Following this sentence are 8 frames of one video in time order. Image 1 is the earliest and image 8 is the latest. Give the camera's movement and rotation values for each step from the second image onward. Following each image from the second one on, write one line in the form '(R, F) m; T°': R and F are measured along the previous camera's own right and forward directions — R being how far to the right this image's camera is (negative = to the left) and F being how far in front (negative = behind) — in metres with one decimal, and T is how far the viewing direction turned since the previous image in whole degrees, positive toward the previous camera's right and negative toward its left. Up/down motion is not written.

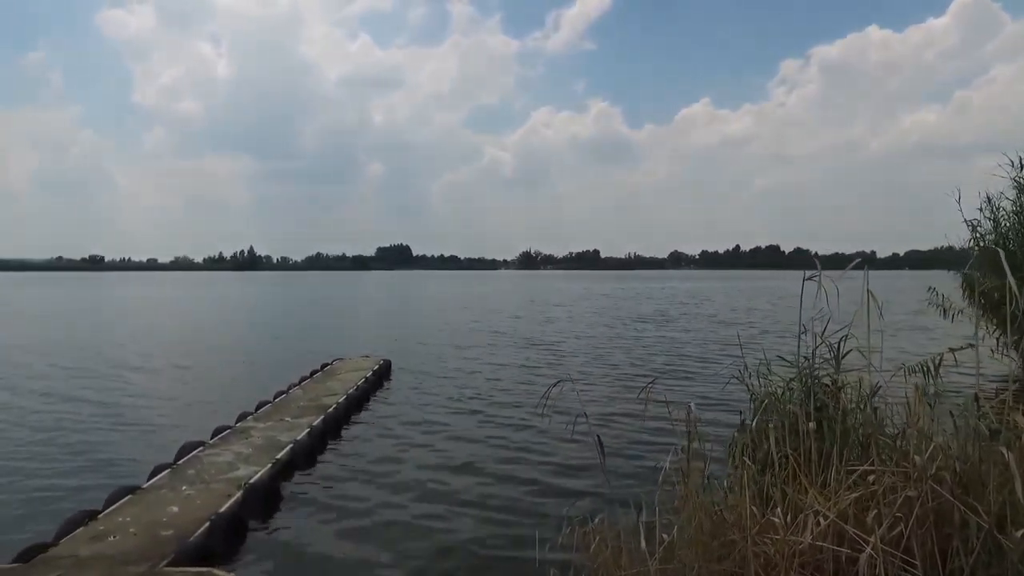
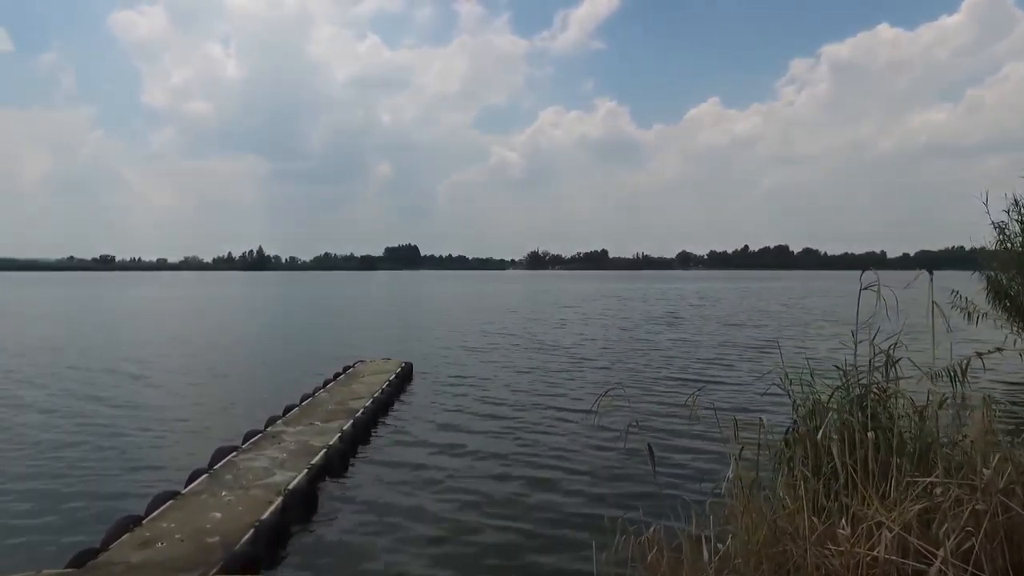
(-0.5, 0.0) m; -1°
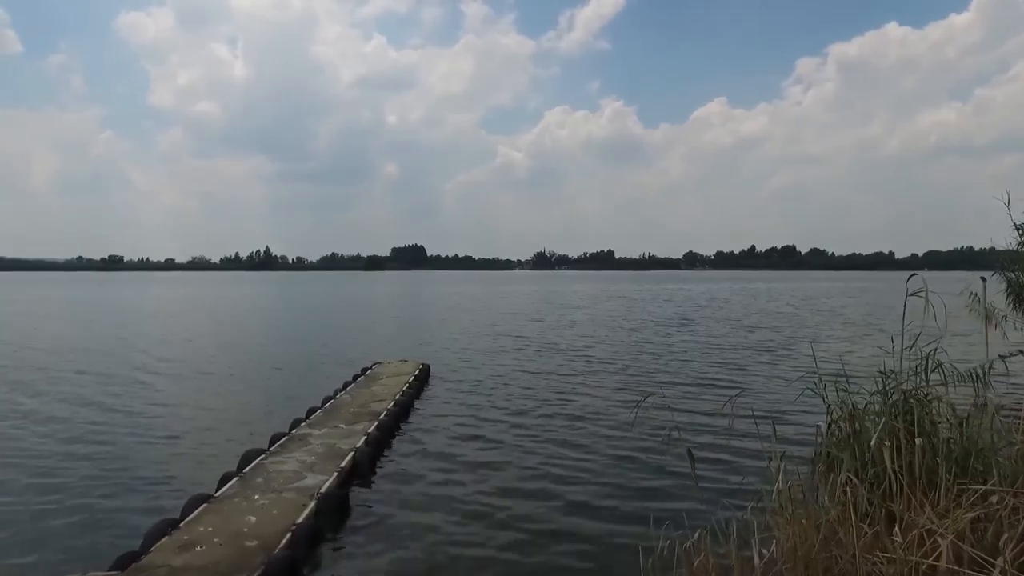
(-0.4, 0.0) m; -1°
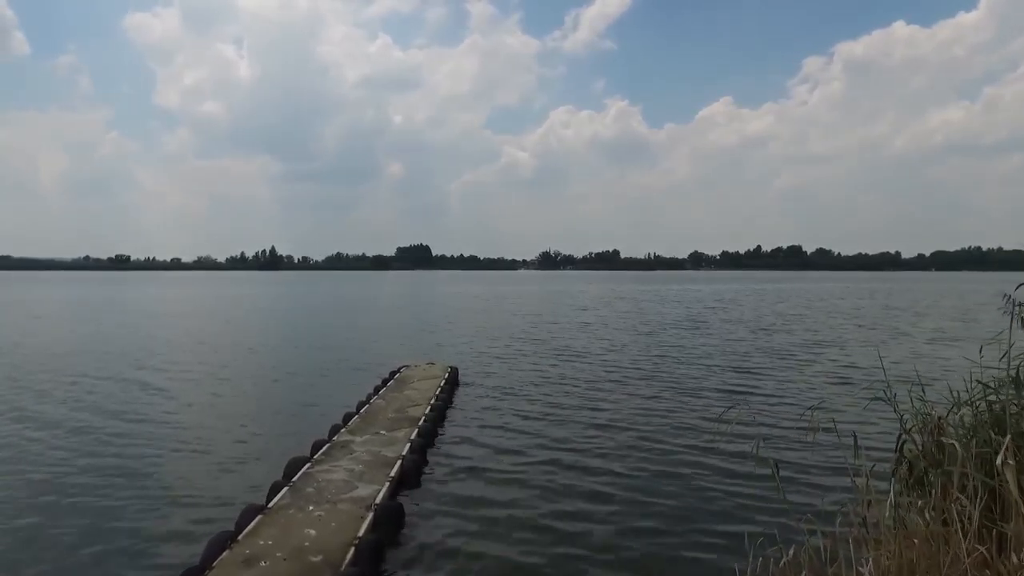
(-0.8, +0.2) m; 0°
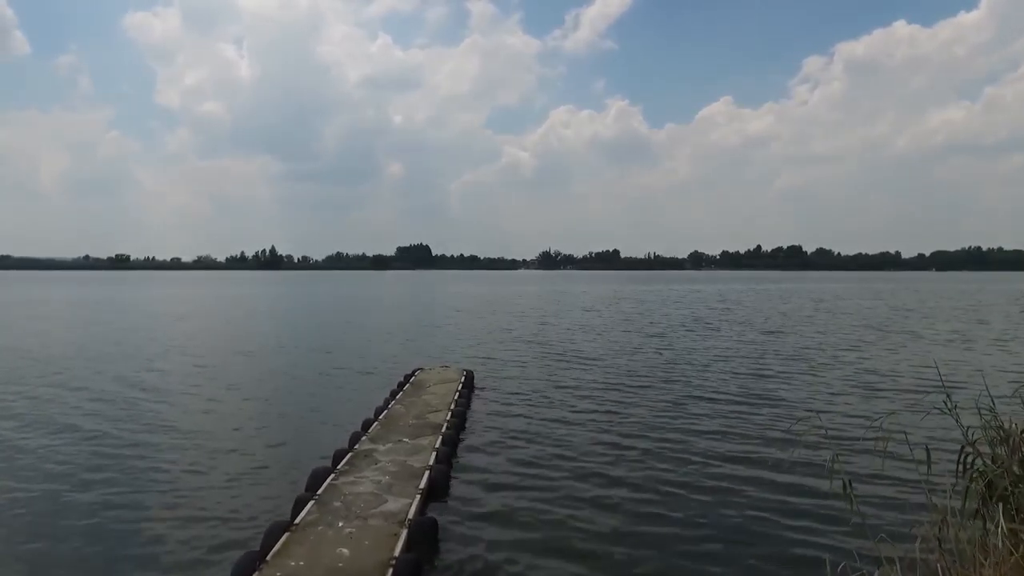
(-0.5, +0.5) m; 0°
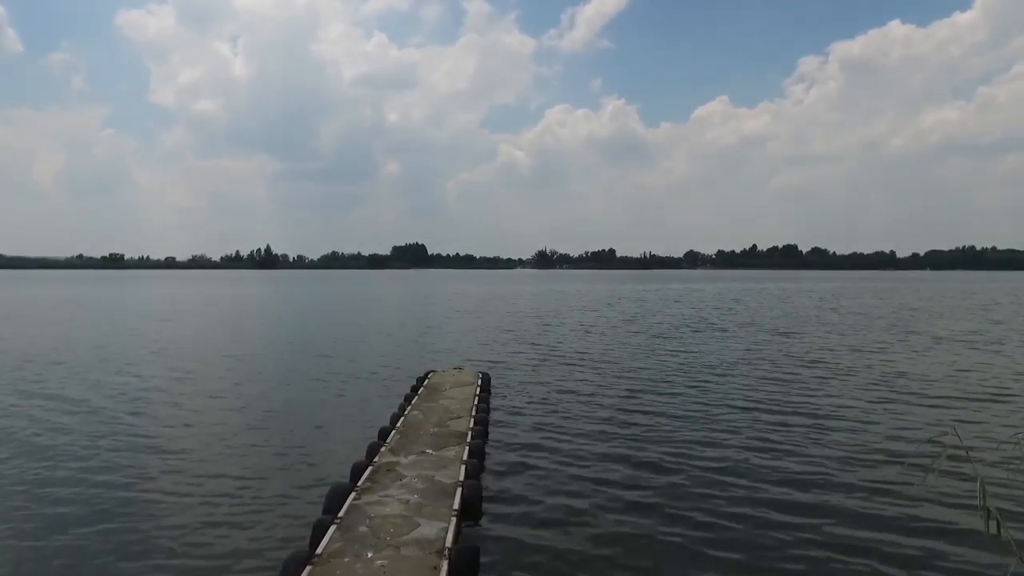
(-0.7, +1.0) m; 0°
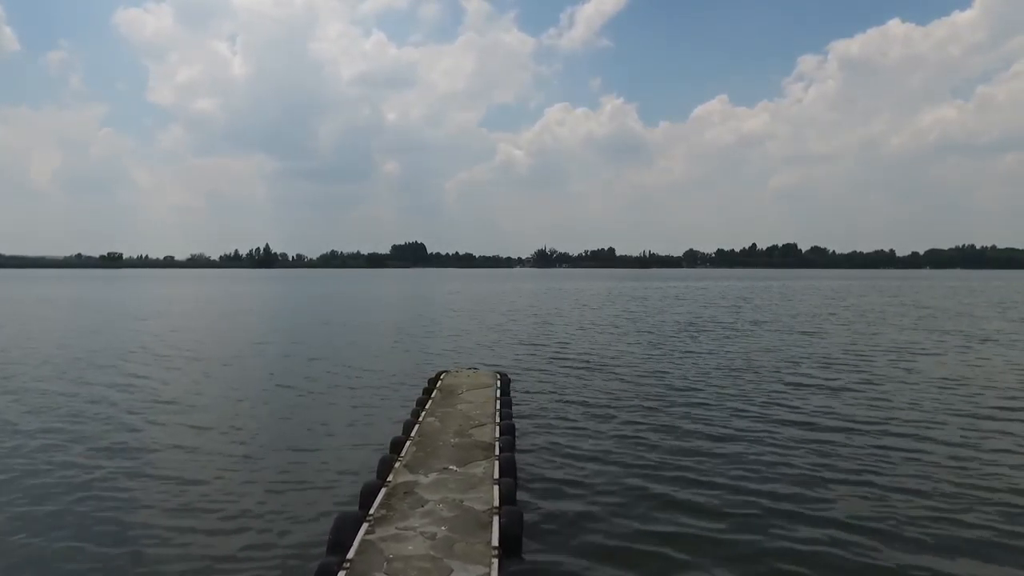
(-0.6, +1.7) m; 0°
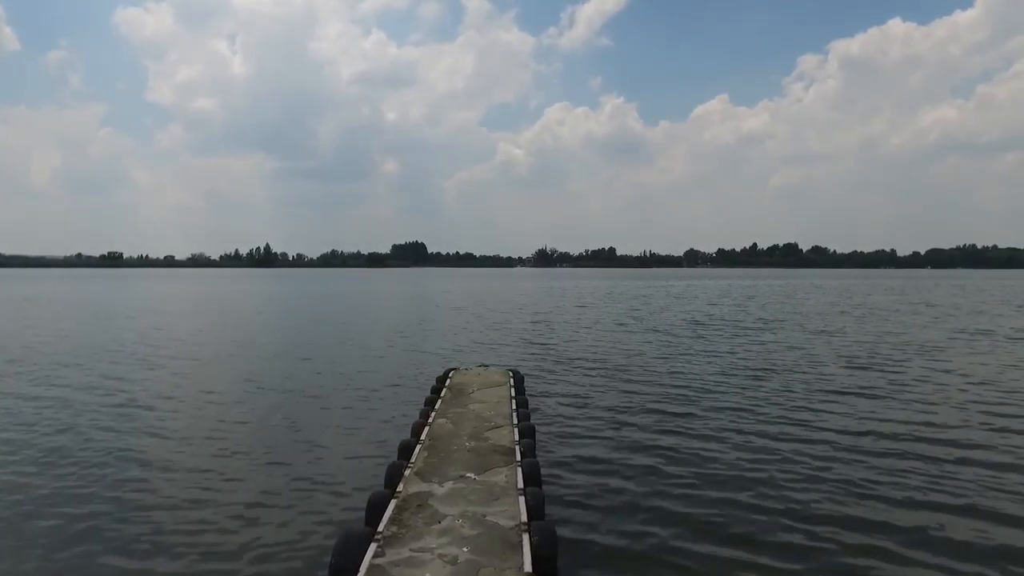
(-0.3, +1.0) m; 0°
